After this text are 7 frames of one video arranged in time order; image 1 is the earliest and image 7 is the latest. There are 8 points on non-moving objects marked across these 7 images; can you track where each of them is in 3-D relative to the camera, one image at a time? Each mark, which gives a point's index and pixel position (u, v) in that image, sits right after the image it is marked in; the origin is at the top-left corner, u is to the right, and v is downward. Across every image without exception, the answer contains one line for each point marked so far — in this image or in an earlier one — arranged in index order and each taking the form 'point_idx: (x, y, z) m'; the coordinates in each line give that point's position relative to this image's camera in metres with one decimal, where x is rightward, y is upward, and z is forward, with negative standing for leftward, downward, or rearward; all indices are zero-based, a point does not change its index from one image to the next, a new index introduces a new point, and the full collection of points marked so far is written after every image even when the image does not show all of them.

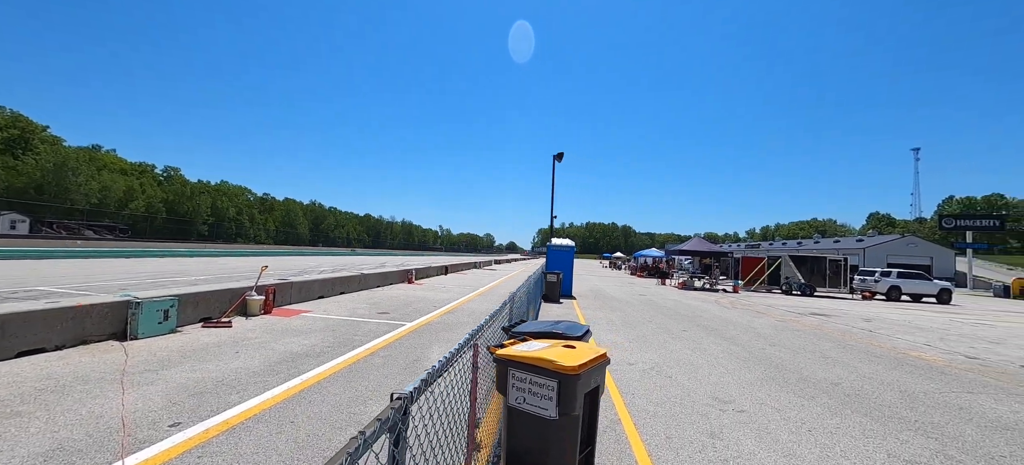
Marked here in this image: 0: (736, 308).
0: (+9.6, -3.3, +16.2) m
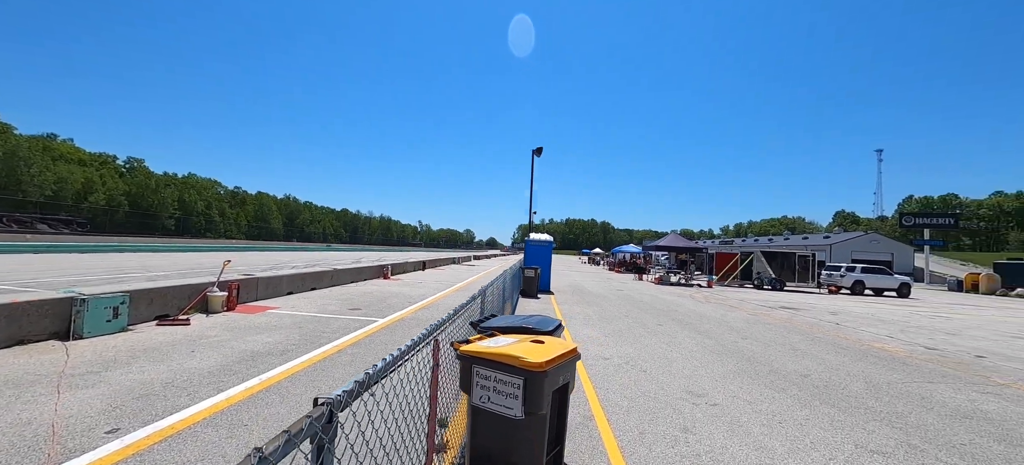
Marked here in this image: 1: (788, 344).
0: (+8.7, -3.1, +16.5) m
1: (+6.5, -2.6, +8.8) m
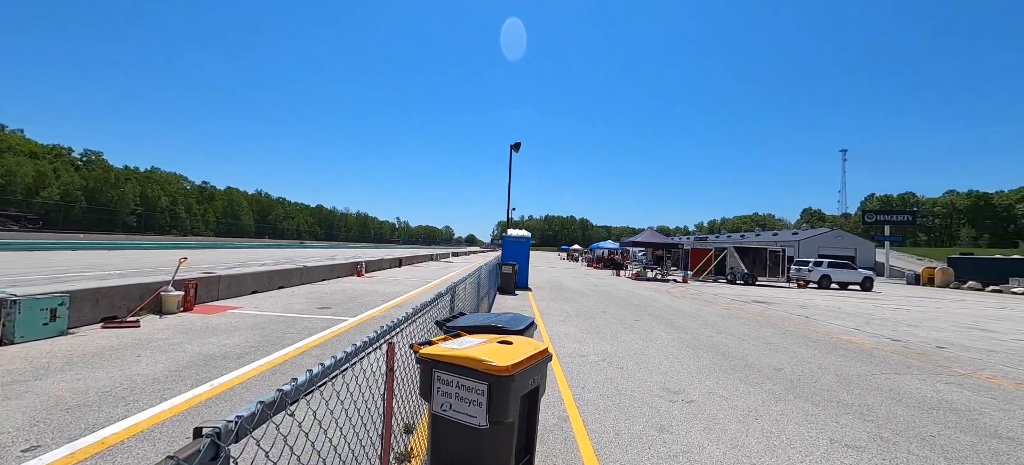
0: (+7.7, -2.9, +16.7) m
1: (+5.9, -2.5, +8.9) m
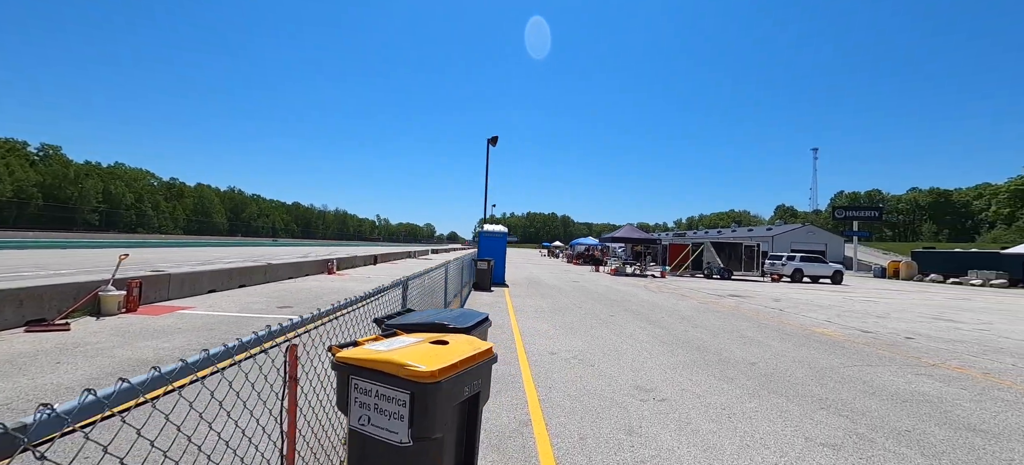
0: (+6.7, -2.7, +16.6) m
1: (+5.2, -2.3, +8.8) m
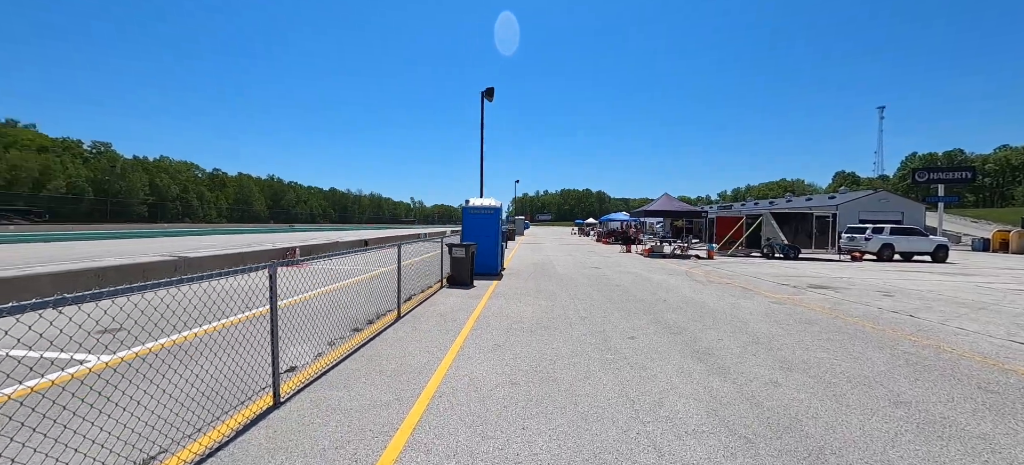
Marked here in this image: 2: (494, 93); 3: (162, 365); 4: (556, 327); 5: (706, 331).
0: (+6.5, -1.6, +12.1) m
1: (+4.3, -1.8, +4.4) m
2: (-0.8, +6.4, +17.4) m
3: (-4.6, -1.8, +5.0) m
4: (+0.7, -1.7, +6.7) m
5: (+3.5, -1.7, +6.7) m
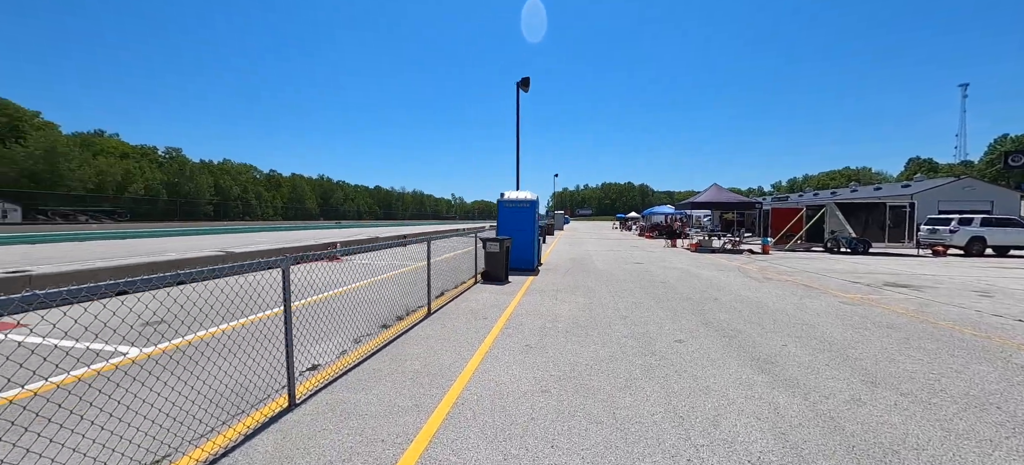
0: (+7.5, -1.4, +11.0) m
1: (+4.6, -1.7, +3.5) m
2: (+0.8, +6.7, +16.9) m
3: (-4.2, -1.7, +5.0) m
4: (+1.3, -1.6, +6.2) m
5: (+4.0, -1.6, +5.9) m
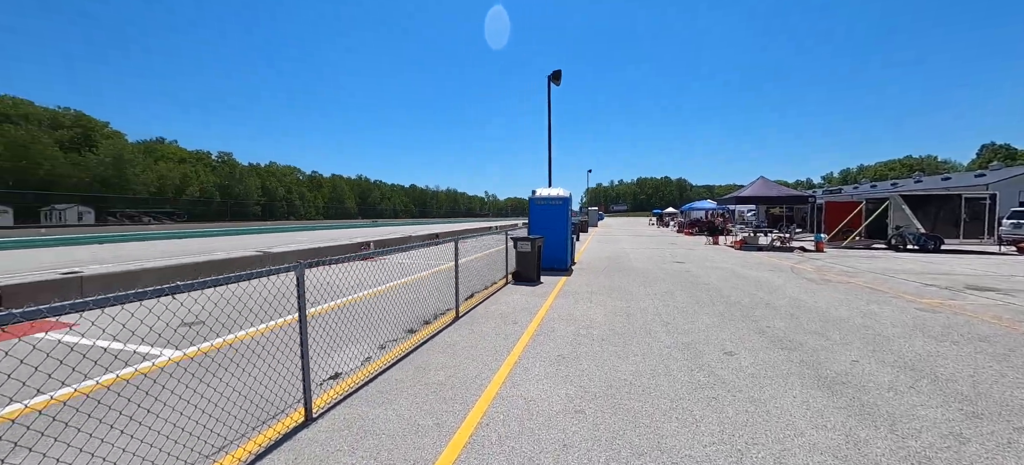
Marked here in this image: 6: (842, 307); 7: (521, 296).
0: (+8.4, -1.3, +9.9) m
1: (+4.8, -1.7, +2.8) m
2: (+2.1, +6.8, +16.4) m
3: (-3.8, -1.7, +5.0) m
4: (+1.8, -1.6, +5.7) m
5: (+4.4, -1.6, +5.2) m
6: (+6.4, -1.5, +7.3) m
7: (+0.2, -1.5, +8.5) m
